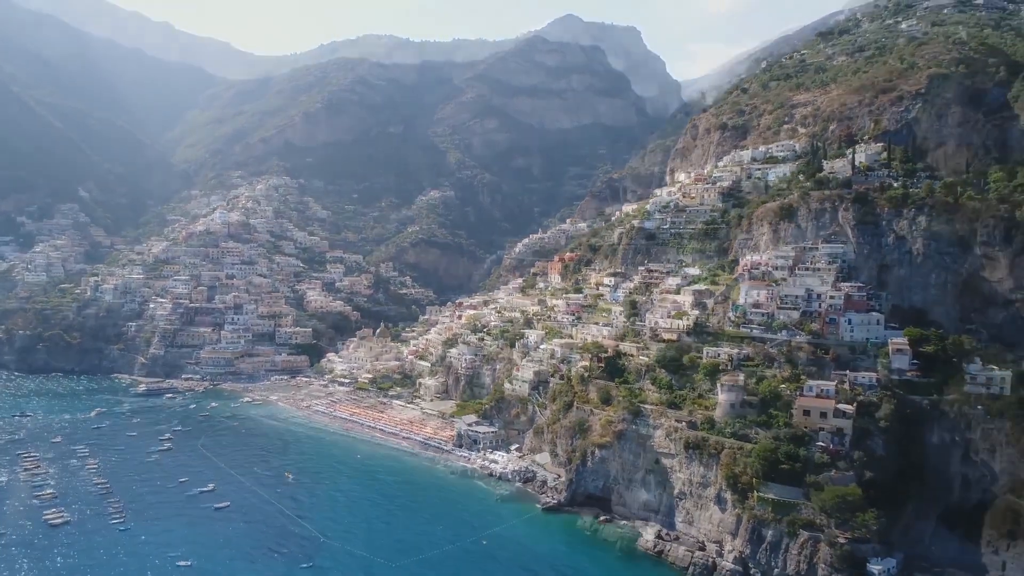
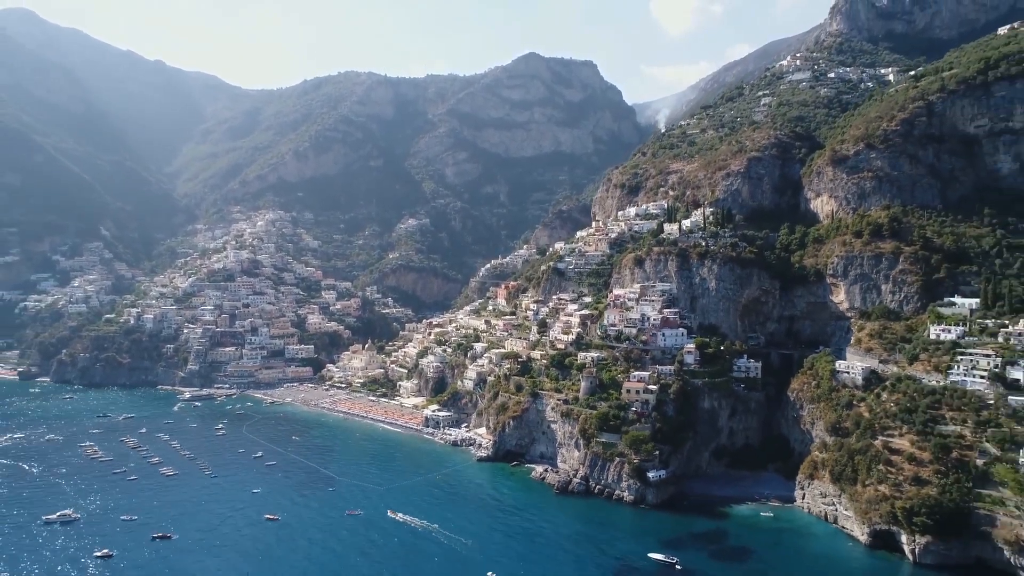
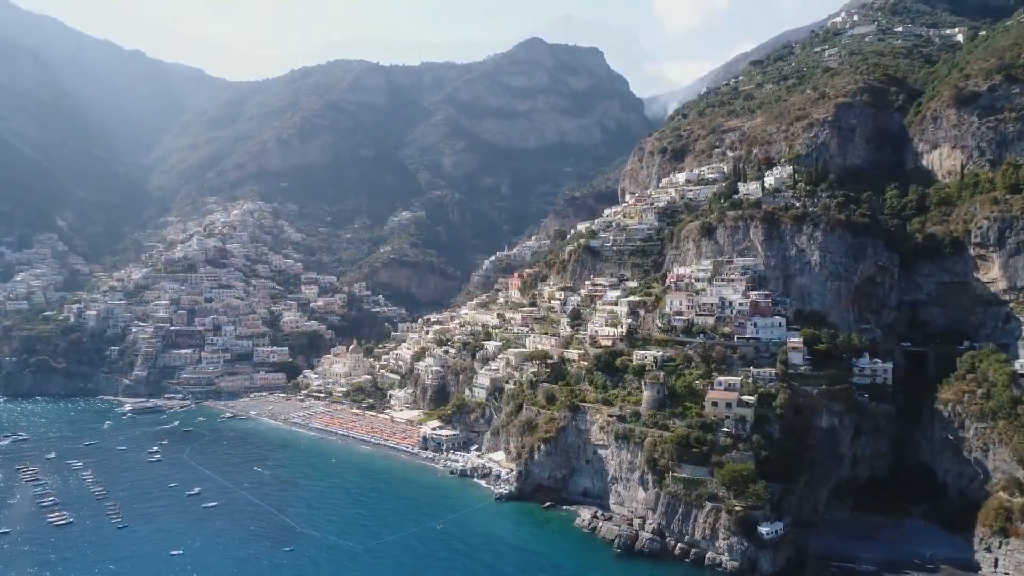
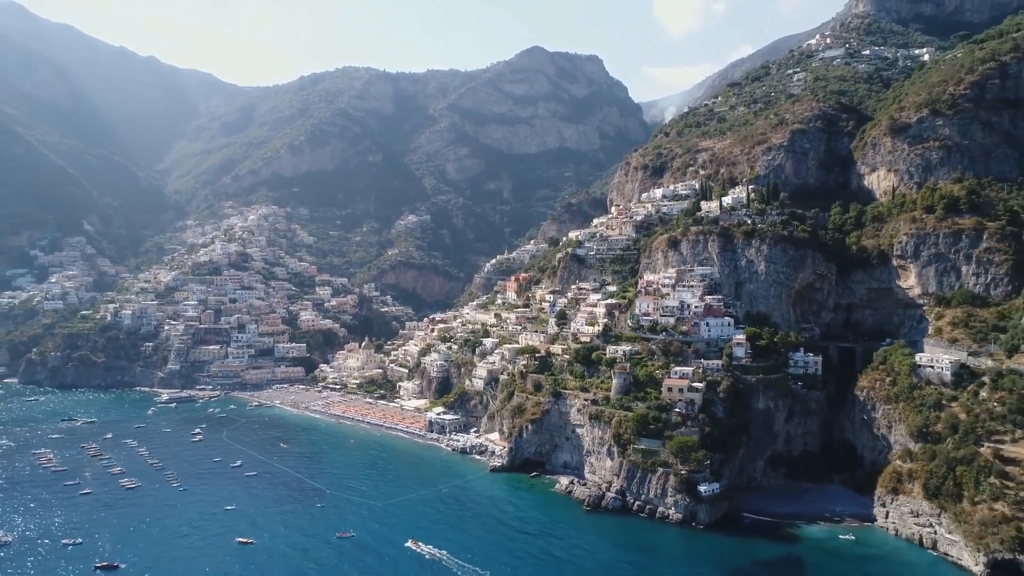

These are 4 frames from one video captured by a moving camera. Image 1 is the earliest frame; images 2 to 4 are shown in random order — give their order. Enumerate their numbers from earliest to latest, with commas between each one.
3, 4, 2
